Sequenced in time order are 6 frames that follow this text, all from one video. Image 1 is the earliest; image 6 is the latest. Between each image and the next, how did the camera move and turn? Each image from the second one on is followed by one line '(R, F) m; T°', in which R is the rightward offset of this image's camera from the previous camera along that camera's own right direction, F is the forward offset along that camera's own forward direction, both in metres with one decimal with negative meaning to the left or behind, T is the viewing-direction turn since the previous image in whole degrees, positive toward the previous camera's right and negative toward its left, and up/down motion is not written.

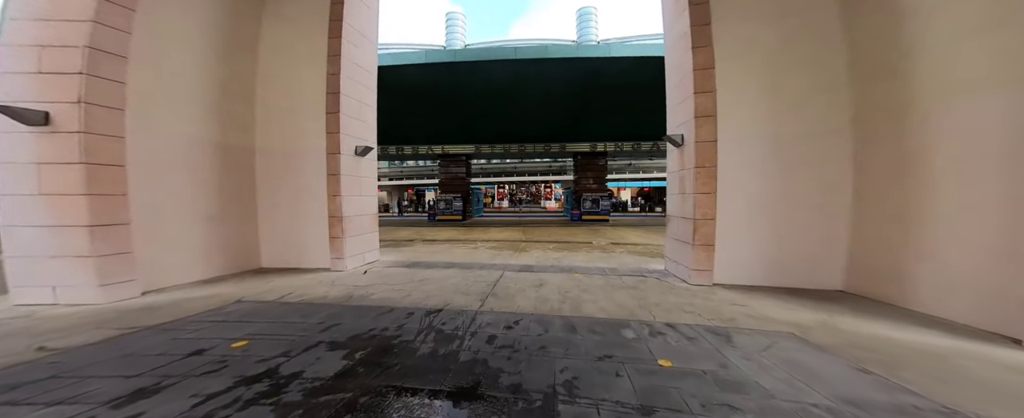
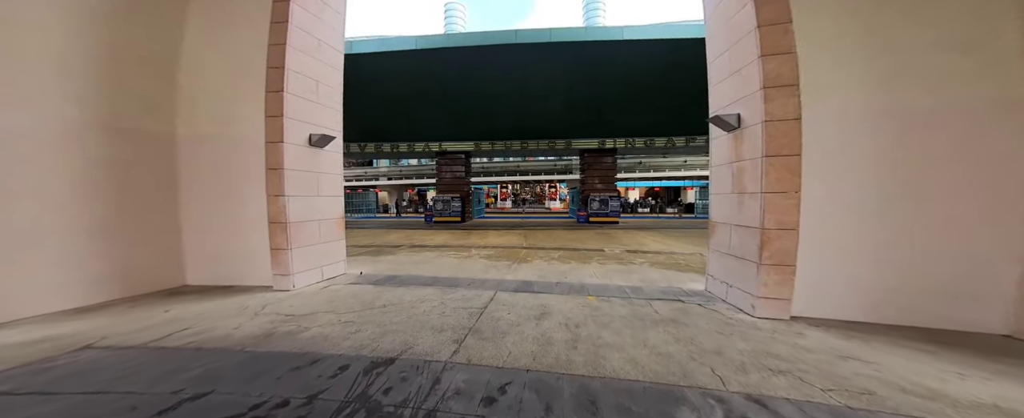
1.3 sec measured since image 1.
(+0.2, +1.4) m; -1°
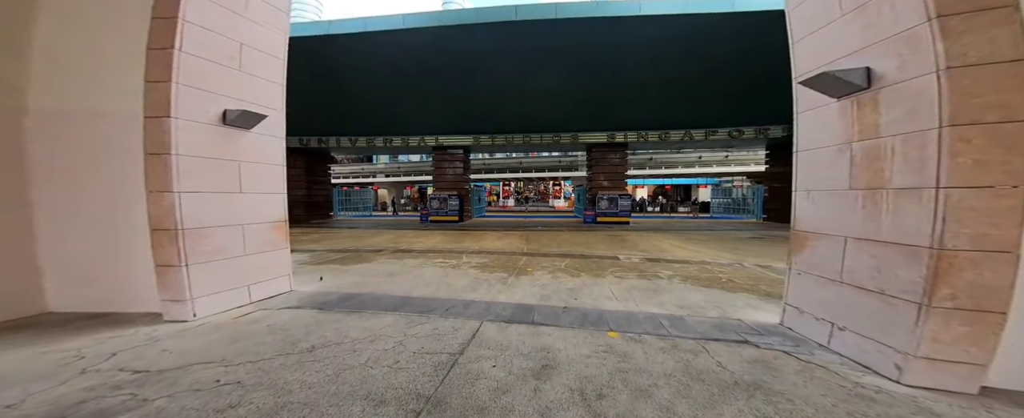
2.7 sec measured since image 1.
(+0.2, +1.3) m; -1°
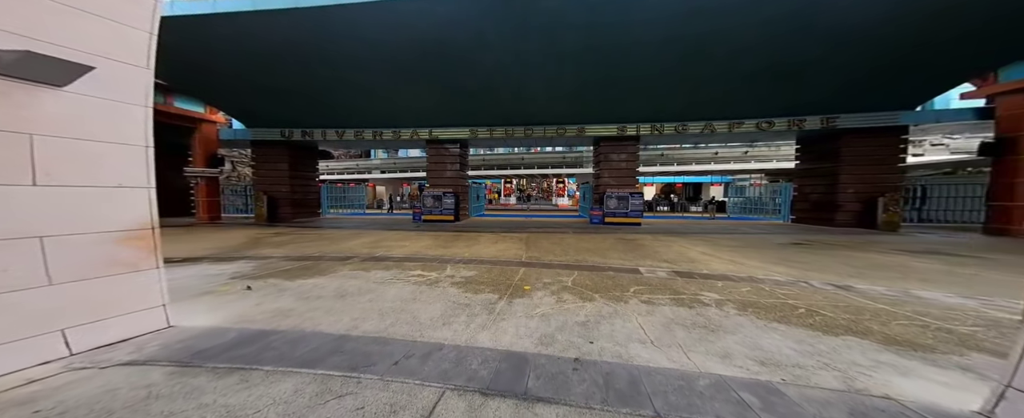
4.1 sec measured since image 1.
(+0.2, +1.4) m; -1°
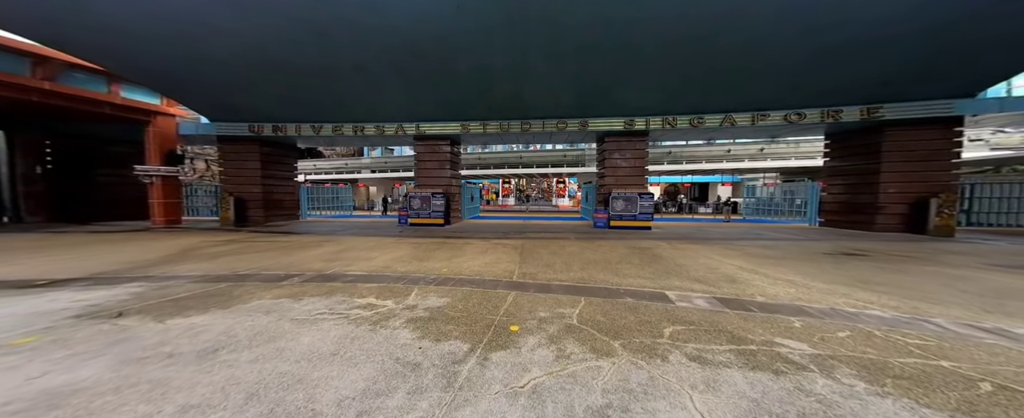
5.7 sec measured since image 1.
(+0.3, +1.4) m; 0°
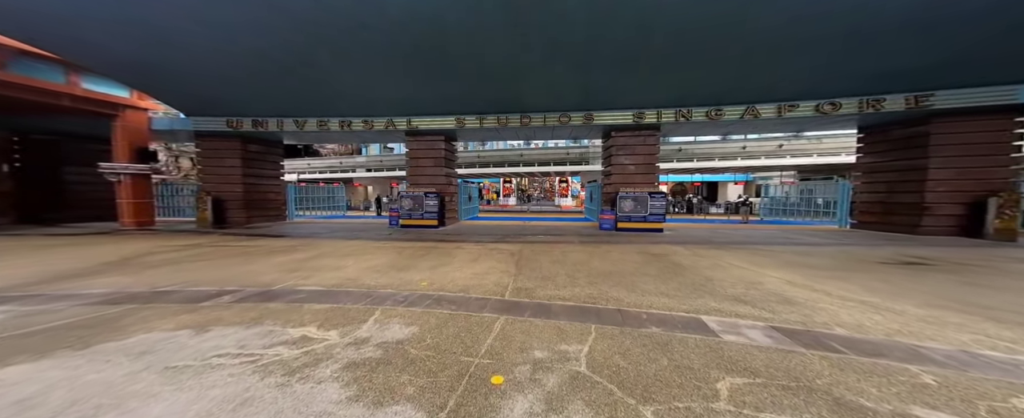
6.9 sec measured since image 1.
(+0.2, +1.0) m; -1°
